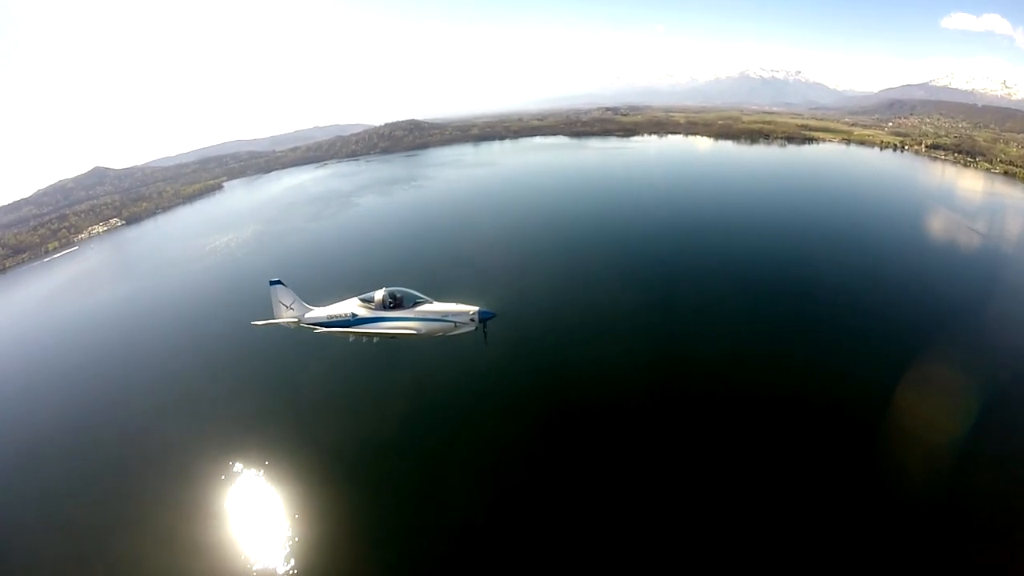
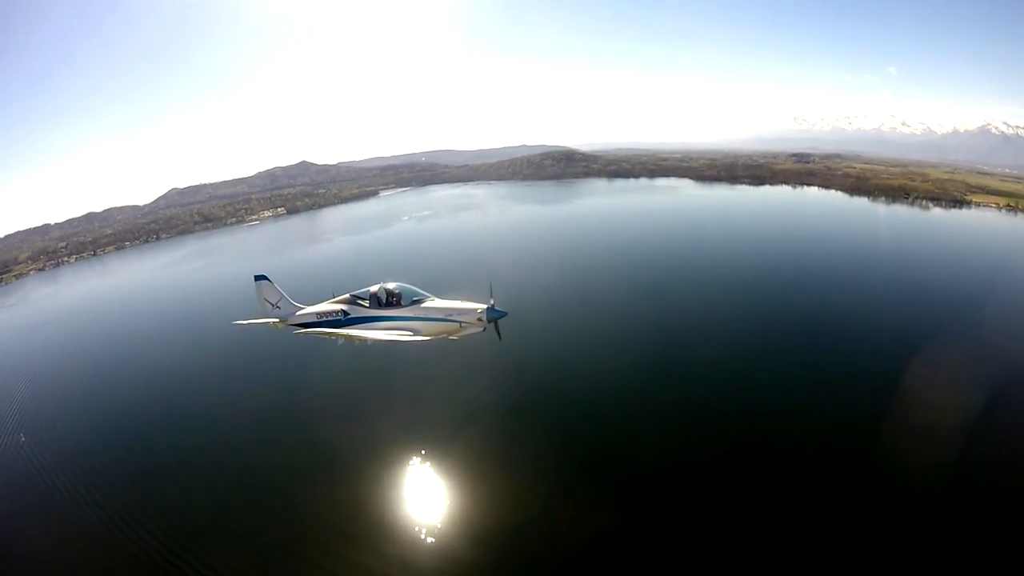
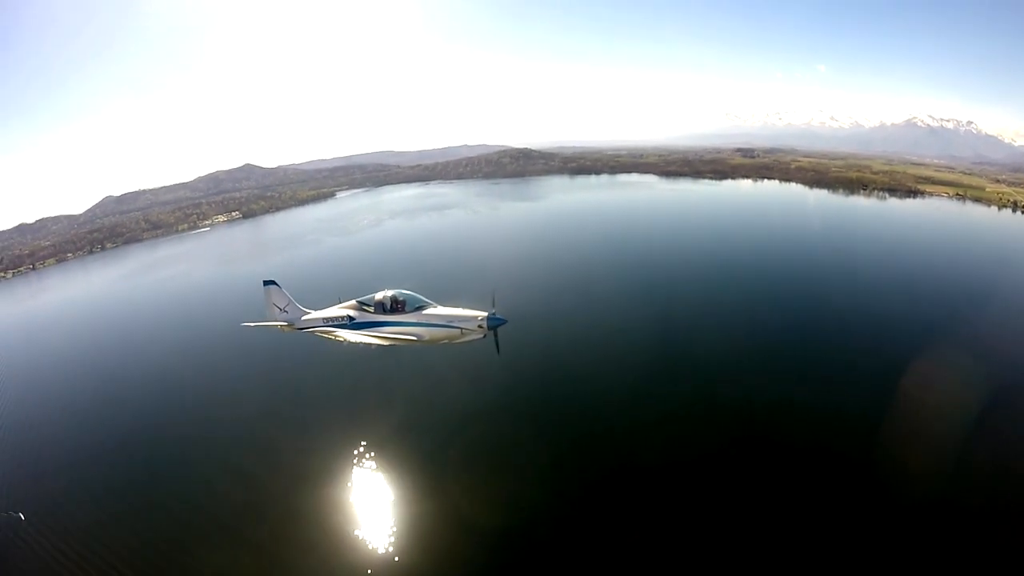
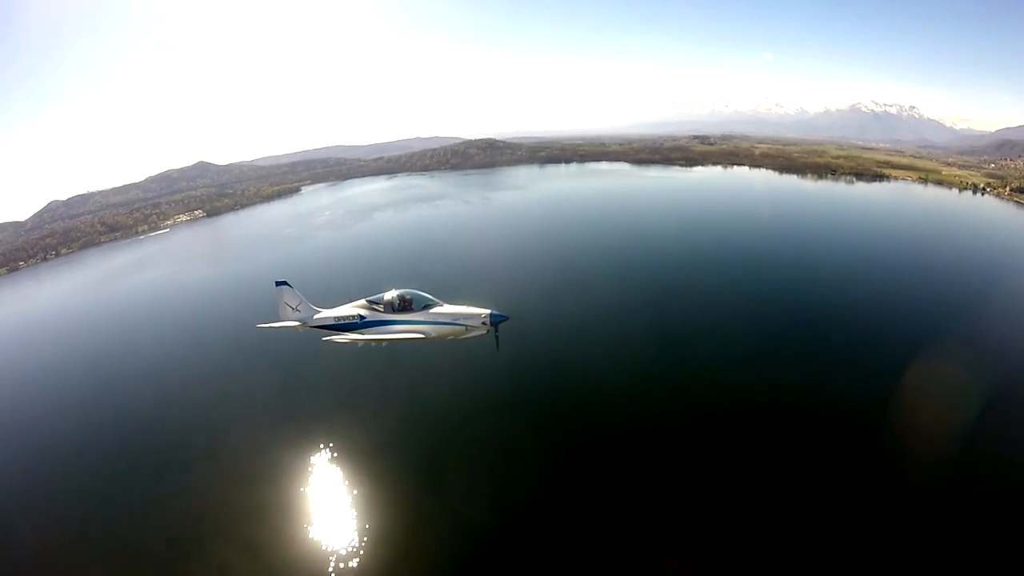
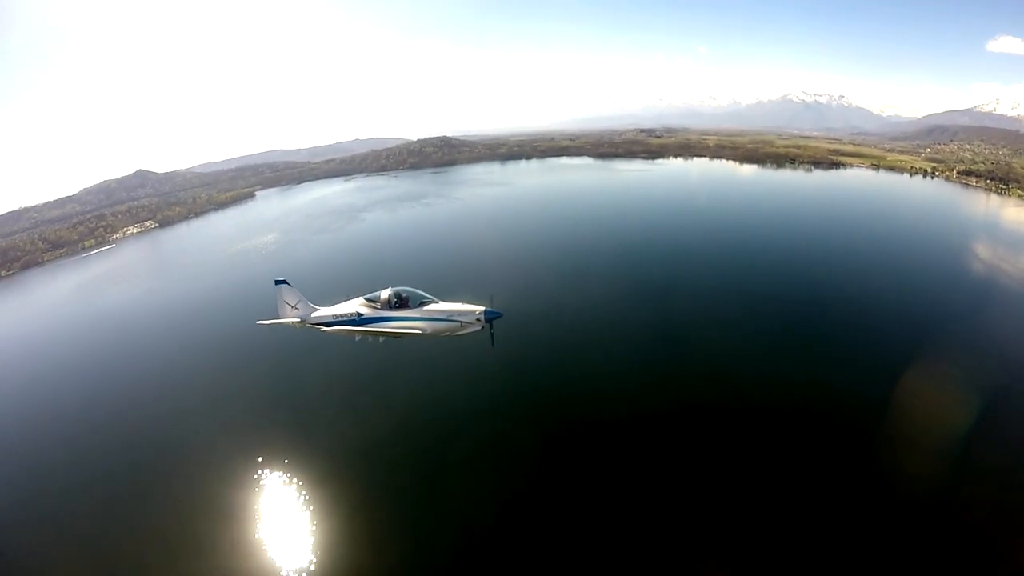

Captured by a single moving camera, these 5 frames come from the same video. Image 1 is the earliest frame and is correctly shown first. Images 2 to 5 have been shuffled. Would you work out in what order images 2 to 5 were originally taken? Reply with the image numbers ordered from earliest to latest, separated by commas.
5, 4, 3, 2
